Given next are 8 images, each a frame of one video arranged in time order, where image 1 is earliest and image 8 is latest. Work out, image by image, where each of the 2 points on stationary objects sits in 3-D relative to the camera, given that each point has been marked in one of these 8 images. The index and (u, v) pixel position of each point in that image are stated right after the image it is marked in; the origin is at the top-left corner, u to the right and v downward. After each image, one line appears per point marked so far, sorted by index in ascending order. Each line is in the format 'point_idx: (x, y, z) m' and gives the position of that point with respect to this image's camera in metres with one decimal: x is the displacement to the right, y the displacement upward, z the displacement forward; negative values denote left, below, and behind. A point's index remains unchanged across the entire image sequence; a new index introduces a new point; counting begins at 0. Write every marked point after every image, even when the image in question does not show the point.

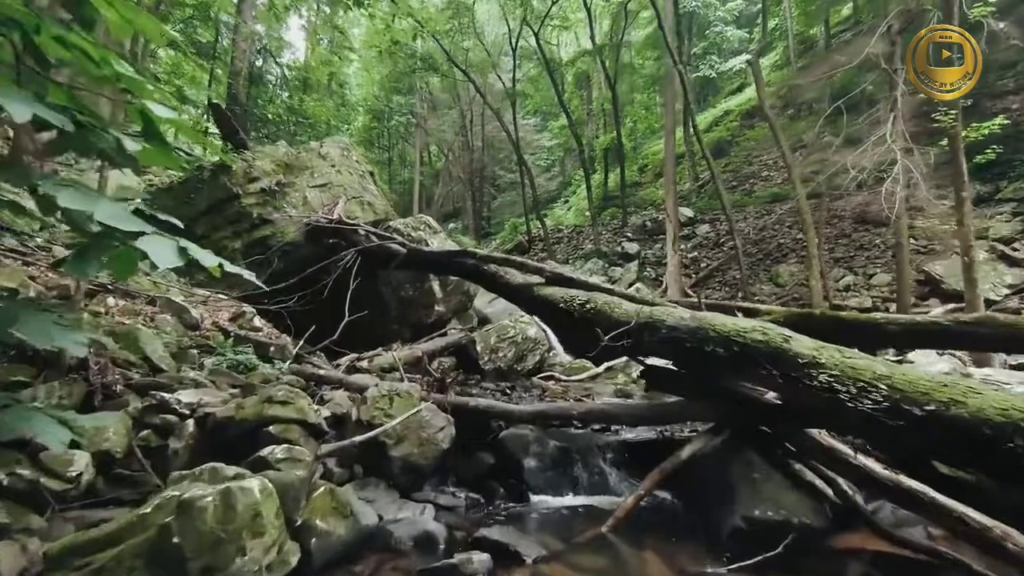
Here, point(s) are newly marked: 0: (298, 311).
0: (-4.0, -0.4, +9.2) m
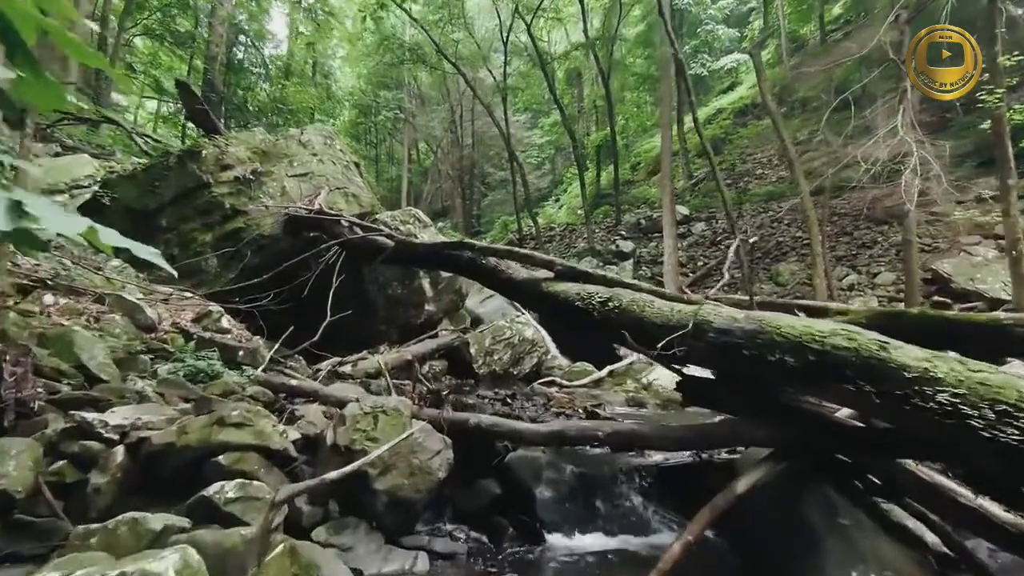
0: (-4.1, -0.4, +8.4) m
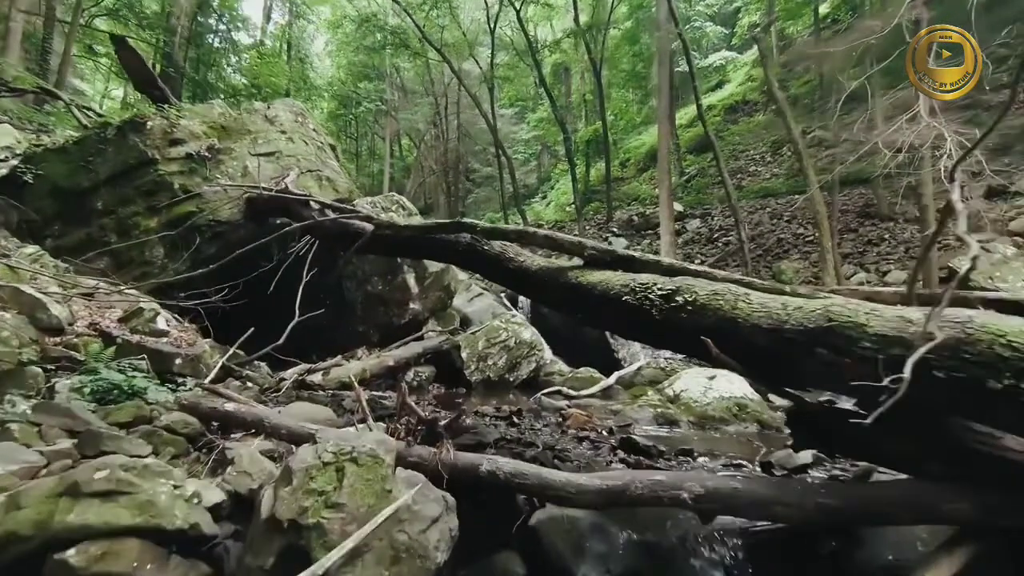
0: (-4.1, -0.3, +7.2) m
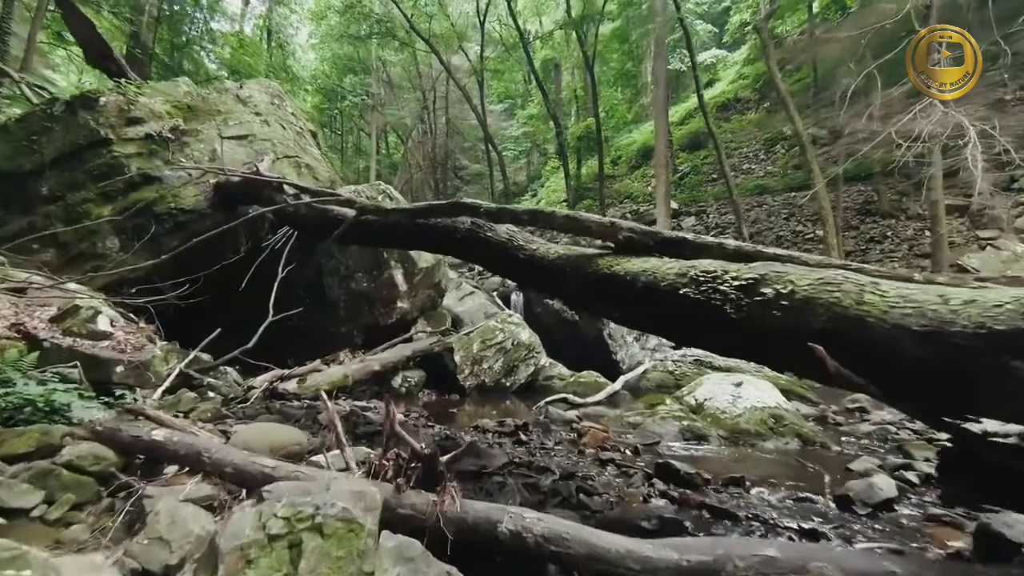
0: (-4.1, -0.2, +6.4) m
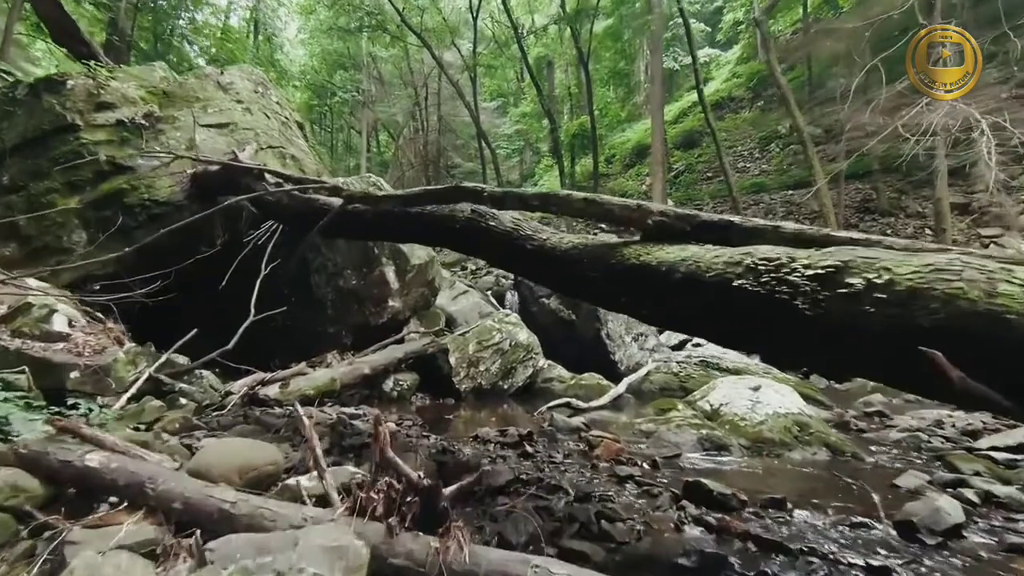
0: (-4.2, -0.2, +5.9) m
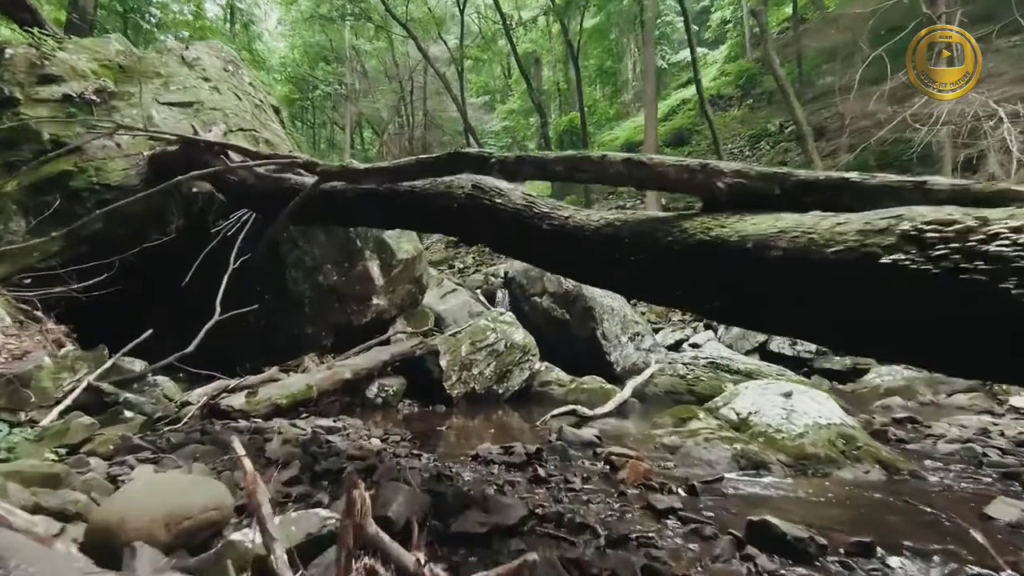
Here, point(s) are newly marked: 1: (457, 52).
0: (-4.2, -0.2, +5.2) m
1: (-2.1, +9.2, +19.2) m
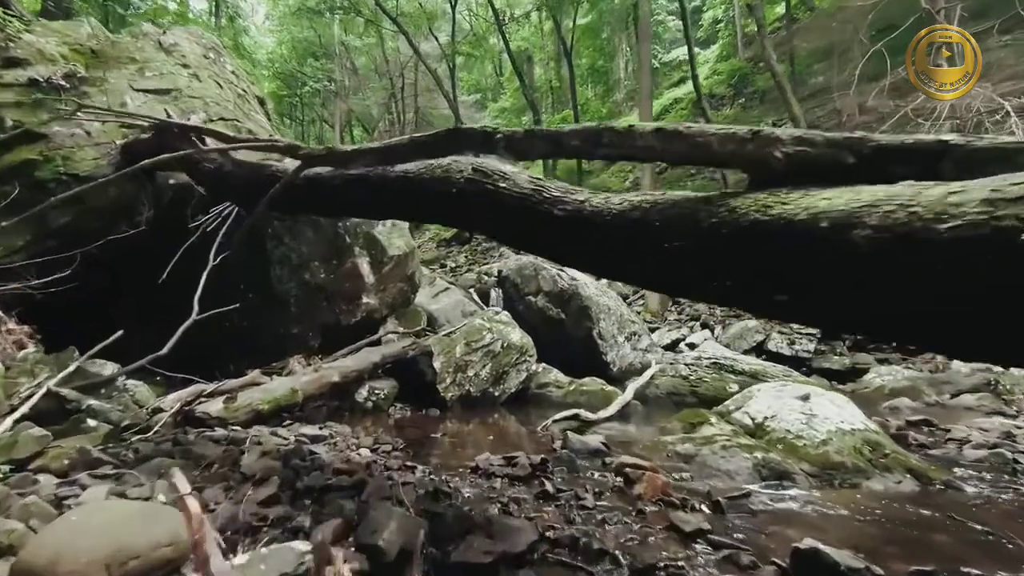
0: (-4.2, -0.1, +4.9) m
1: (-2.3, +9.2, +18.9) m
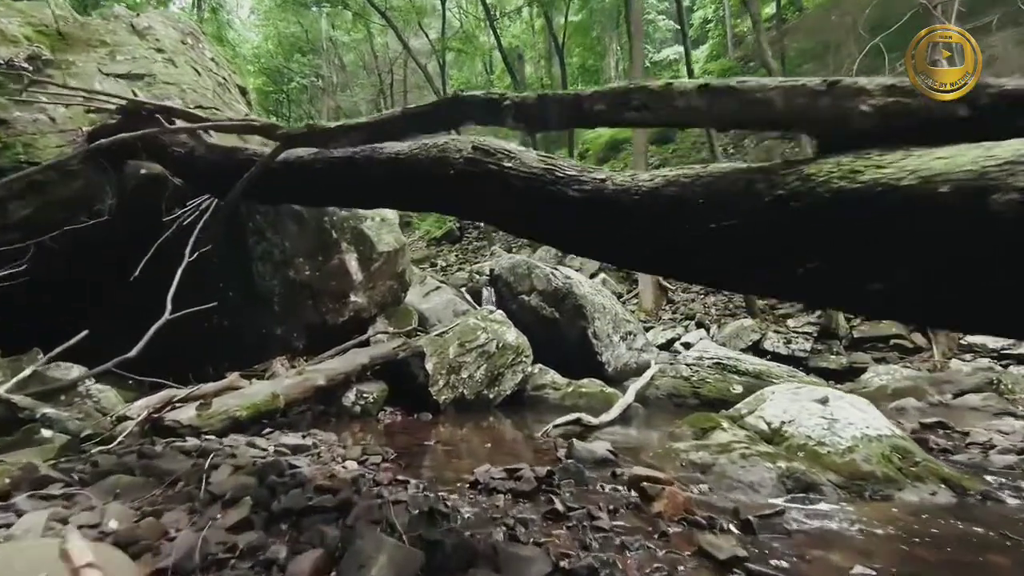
0: (-4.2, -0.1, +4.5) m
1: (-2.7, +9.3, +18.5) m
